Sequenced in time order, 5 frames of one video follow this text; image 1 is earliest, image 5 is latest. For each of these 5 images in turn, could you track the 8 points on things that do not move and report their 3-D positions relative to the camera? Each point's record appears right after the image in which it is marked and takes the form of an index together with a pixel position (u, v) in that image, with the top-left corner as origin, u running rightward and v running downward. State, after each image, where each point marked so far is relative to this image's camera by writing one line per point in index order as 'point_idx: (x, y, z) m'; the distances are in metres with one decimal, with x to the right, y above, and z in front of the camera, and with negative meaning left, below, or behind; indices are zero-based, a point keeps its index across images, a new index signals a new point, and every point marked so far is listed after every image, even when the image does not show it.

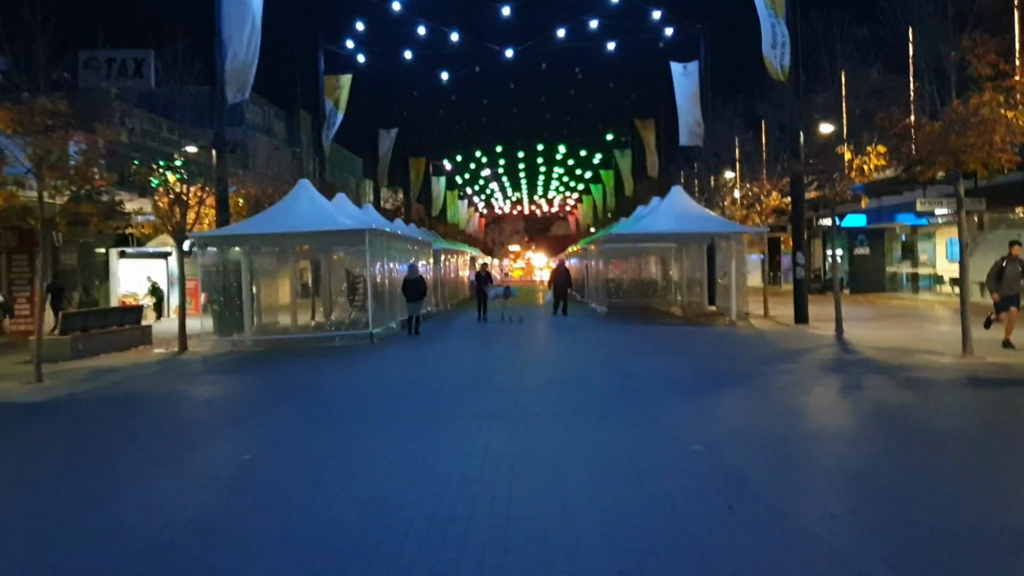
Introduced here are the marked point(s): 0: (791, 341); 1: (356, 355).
0: (+4.9, -0.9, +17.8) m
1: (-2.9, -1.3, +18.8) m
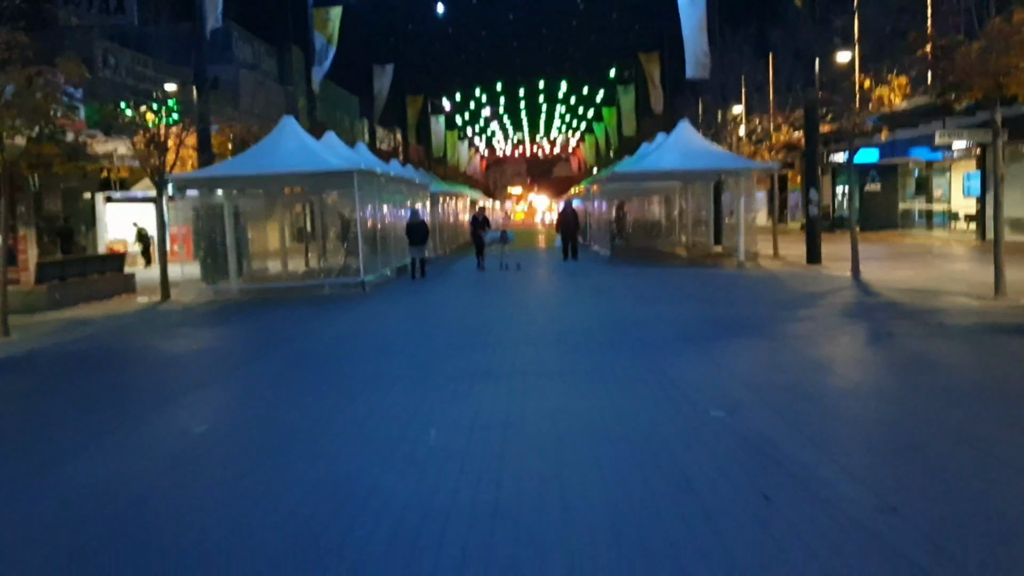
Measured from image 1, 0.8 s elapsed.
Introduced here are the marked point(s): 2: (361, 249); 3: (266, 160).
0: (+4.9, +0.1, +16.8) m
1: (-2.9, -0.3, +17.8) m
2: (-3.0, +0.7, +19.7) m
3: (-4.8, +2.5, +19.6) m
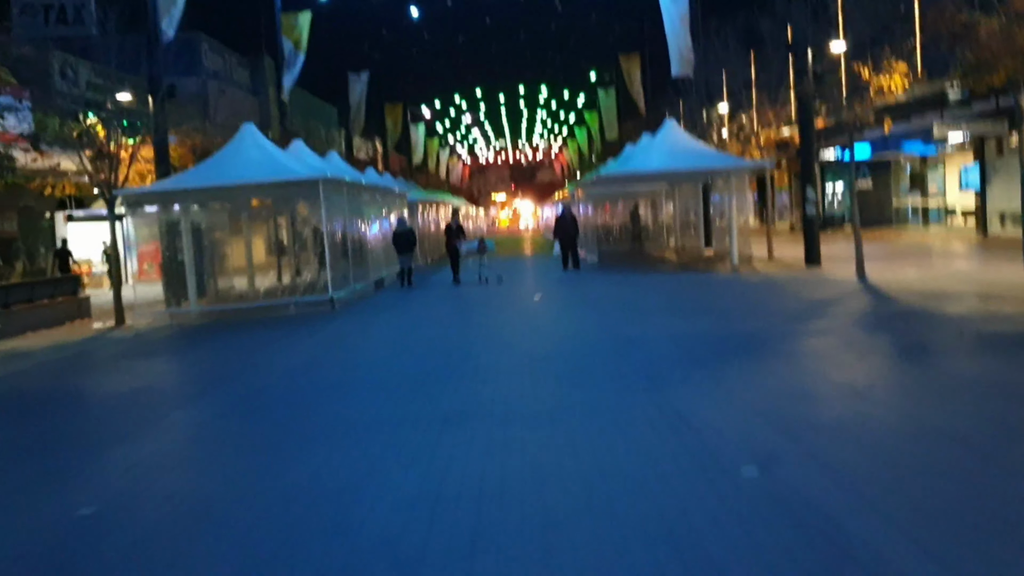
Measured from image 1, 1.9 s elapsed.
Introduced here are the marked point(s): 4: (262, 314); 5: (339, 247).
0: (+4.6, 0.0, +15.6) m
1: (-3.2, -0.6, +16.5) m
2: (-3.3, +0.4, +18.3) m
3: (-5.2, +2.1, +18.3) m
4: (-4.5, -0.5, +18.0) m
5: (-3.3, +0.8, +19.4) m
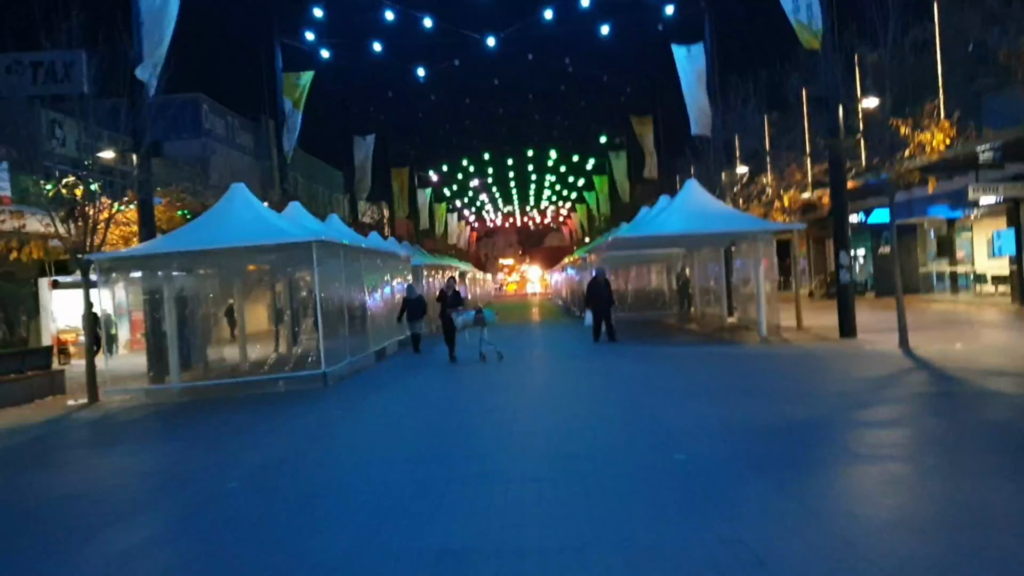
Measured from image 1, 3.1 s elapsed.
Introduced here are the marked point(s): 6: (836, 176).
0: (+4.7, -1.0, +14.0) m
1: (-3.0, -1.7, +15.0) m
2: (-3.1, -0.8, +16.9) m
3: (-5.0, +0.9, +17.0) m
4: (-4.3, -1.7, +16.5) m
5: (-3.1, -0.5, +18.0) m
6: (+6.1, +2.1, +19.4) m
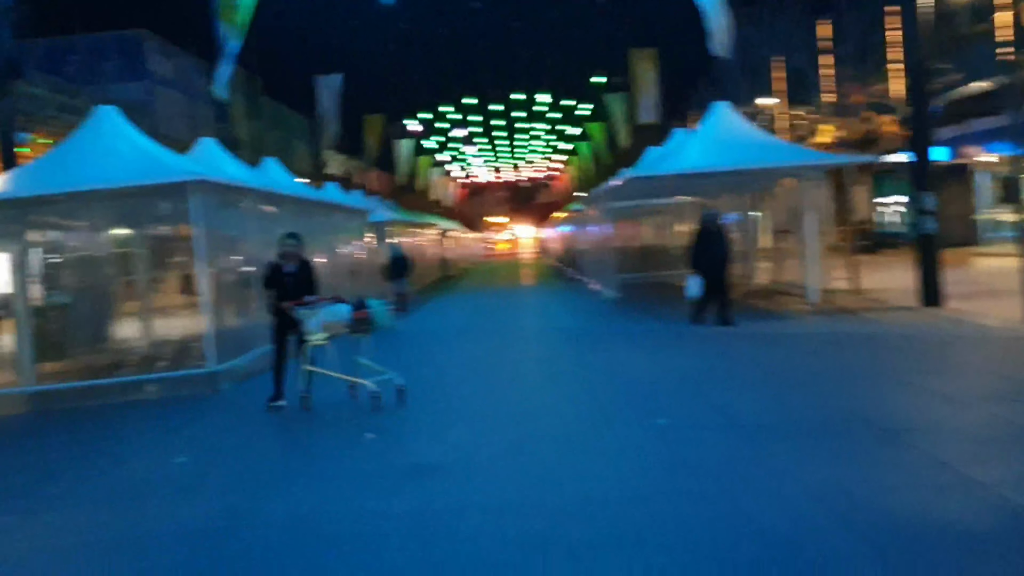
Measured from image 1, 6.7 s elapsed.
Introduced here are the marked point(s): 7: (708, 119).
0: (+4.5, -0.6, +9.5) m
1: (-3.3, -1.3, +10.4) m
2: (-3.4, -0.3, +12.3) m
3: (-5.3, +1.3, +12.3) m
4: (-4.5, -1.2, +11.9) m
5: (-3.4, 0.0, +13.4) m
6: (+5.8, +2.8, +14.7) m
7: (+3.5, +2.9, +18.7) m
